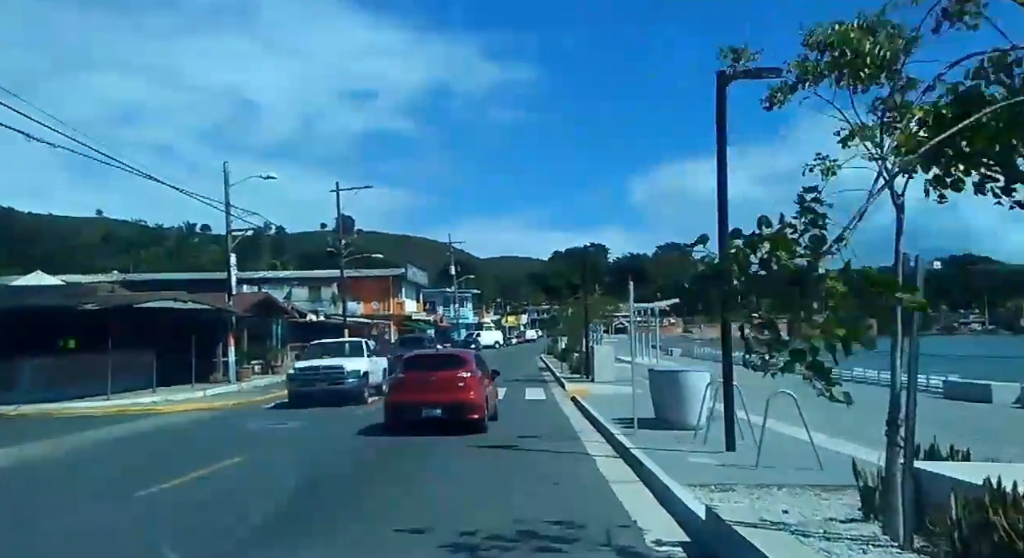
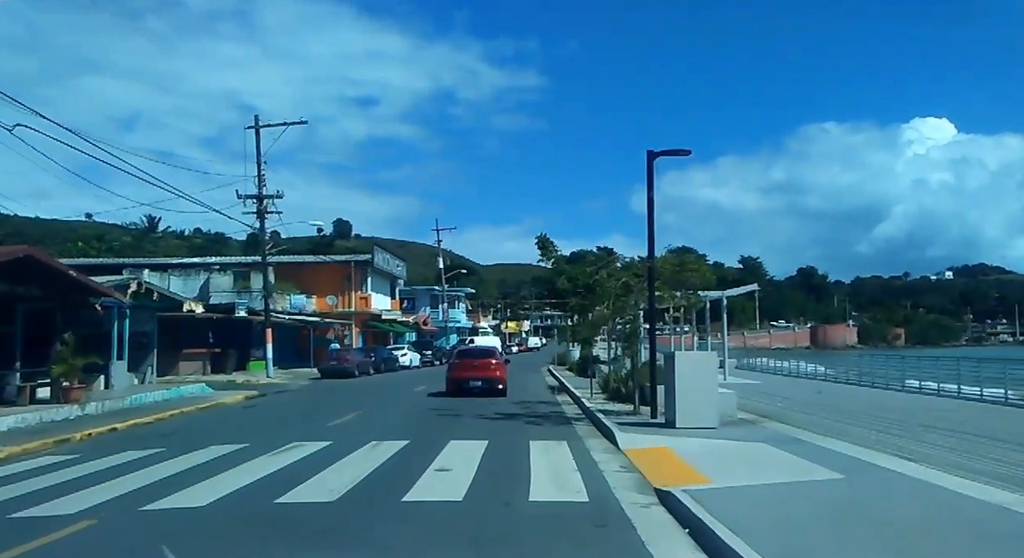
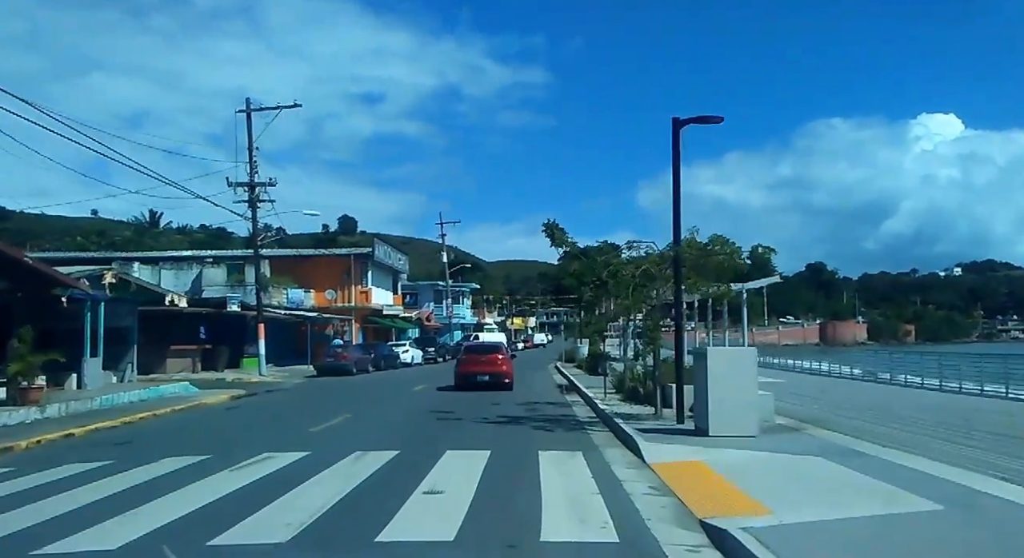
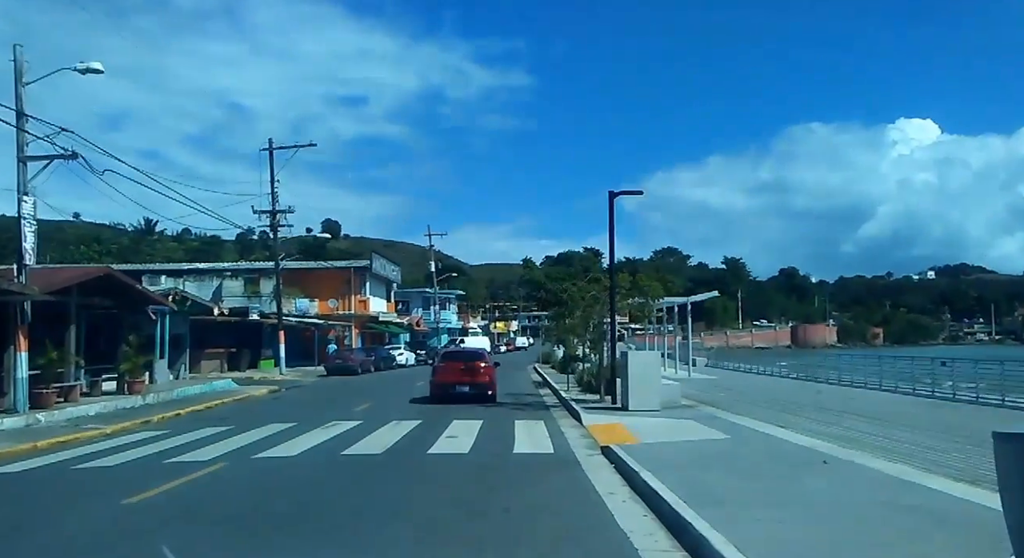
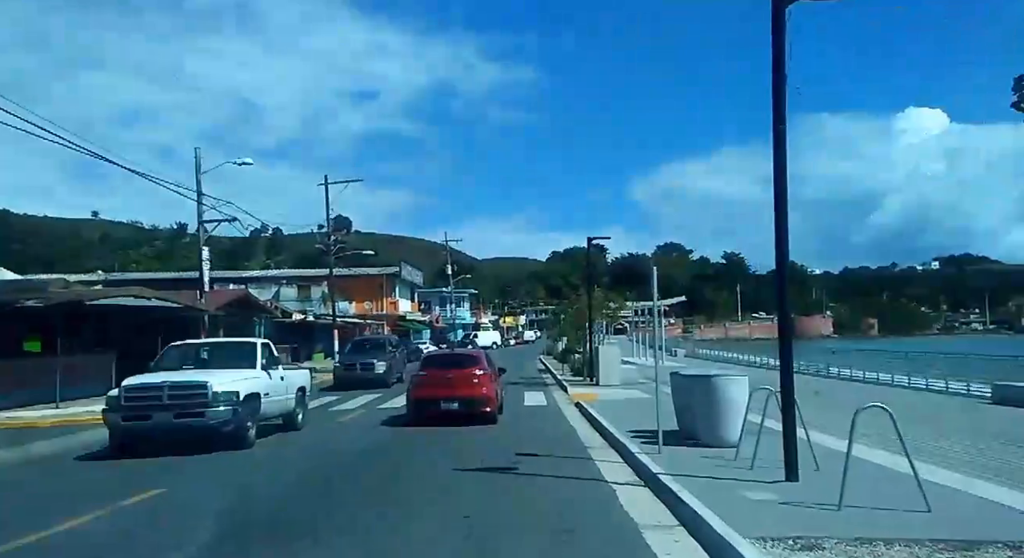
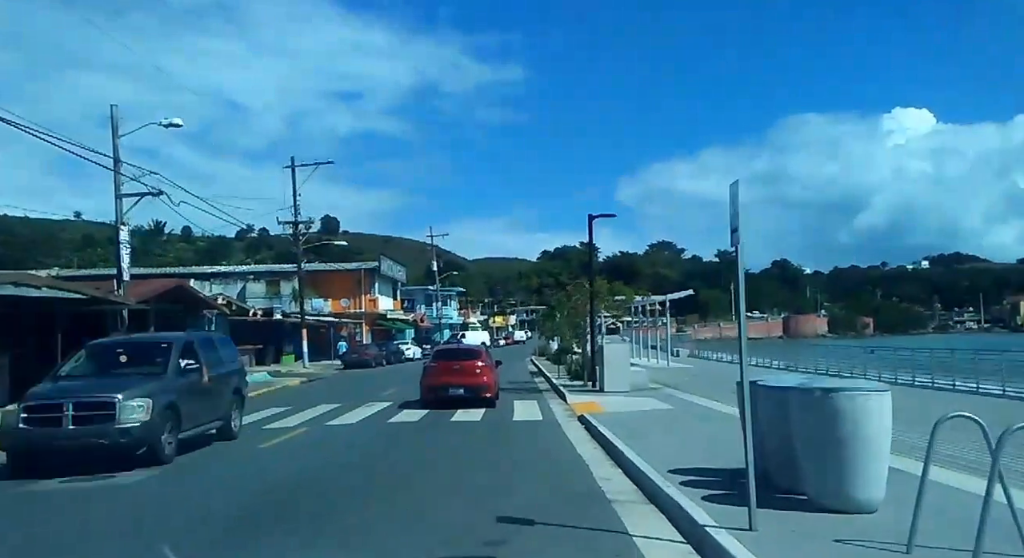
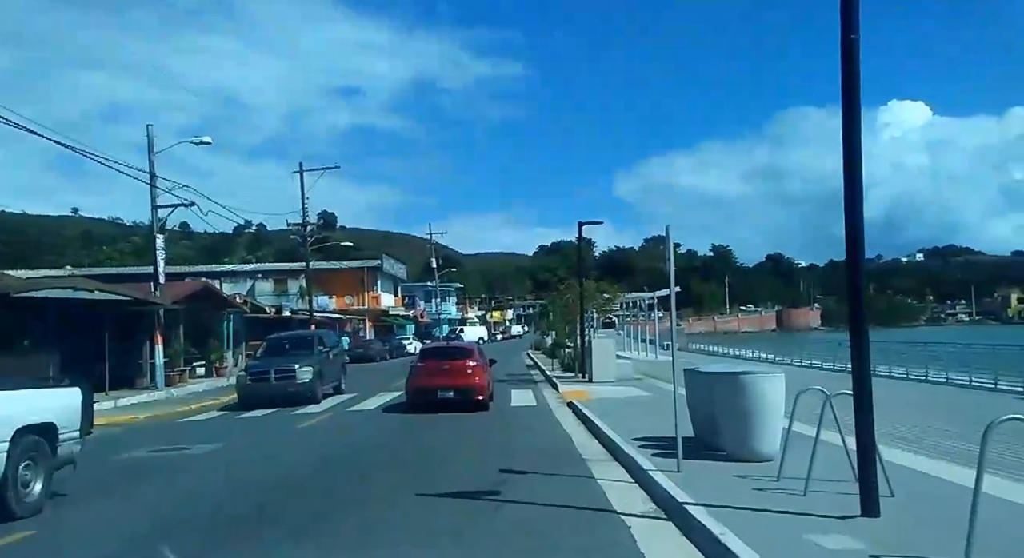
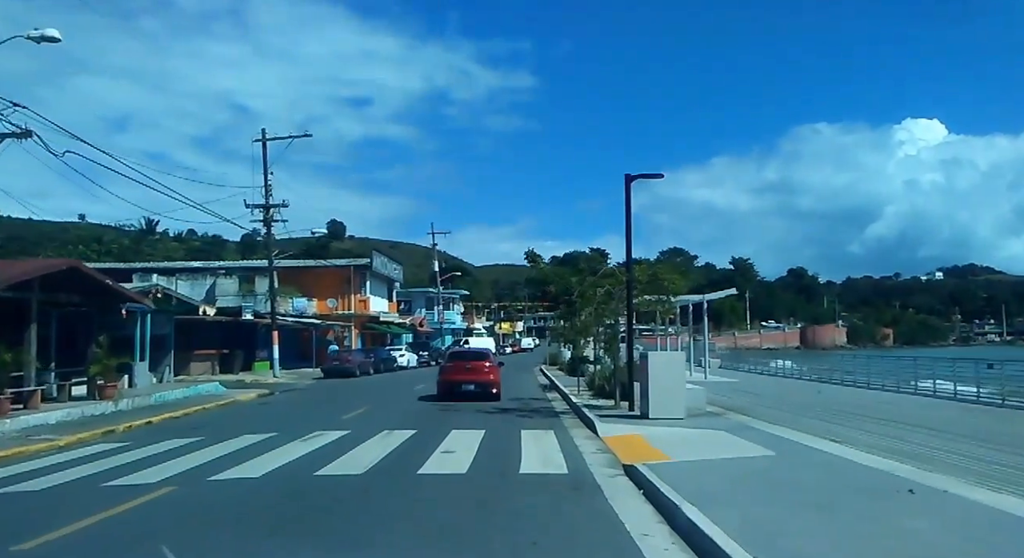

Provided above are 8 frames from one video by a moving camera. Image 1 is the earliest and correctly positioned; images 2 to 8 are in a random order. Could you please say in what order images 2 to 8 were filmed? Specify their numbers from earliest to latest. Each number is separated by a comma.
5, 7, 6, 4, 8, 2, 3
